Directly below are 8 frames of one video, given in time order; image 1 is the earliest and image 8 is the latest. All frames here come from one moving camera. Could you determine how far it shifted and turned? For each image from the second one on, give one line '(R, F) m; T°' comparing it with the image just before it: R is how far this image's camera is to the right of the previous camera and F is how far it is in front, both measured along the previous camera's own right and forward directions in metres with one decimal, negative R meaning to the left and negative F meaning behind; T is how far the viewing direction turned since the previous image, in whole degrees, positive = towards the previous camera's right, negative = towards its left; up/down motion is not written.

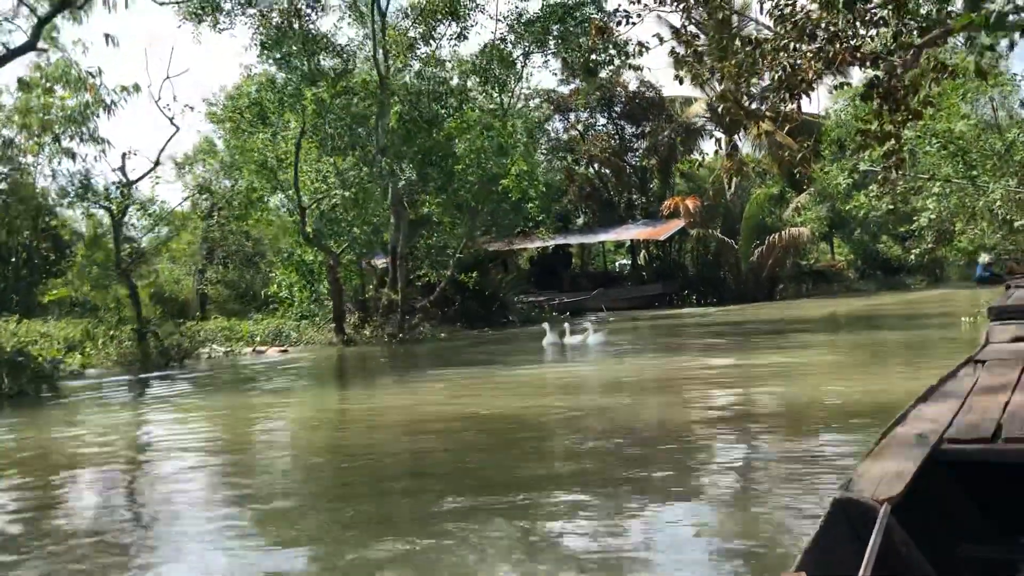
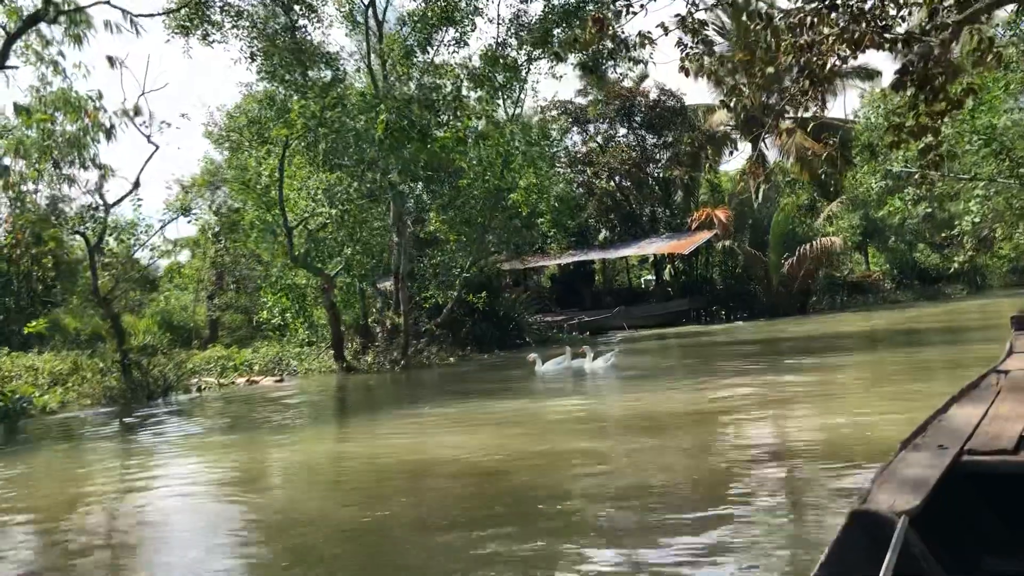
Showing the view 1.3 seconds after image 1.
(+0.5, +1.7) m; -2°
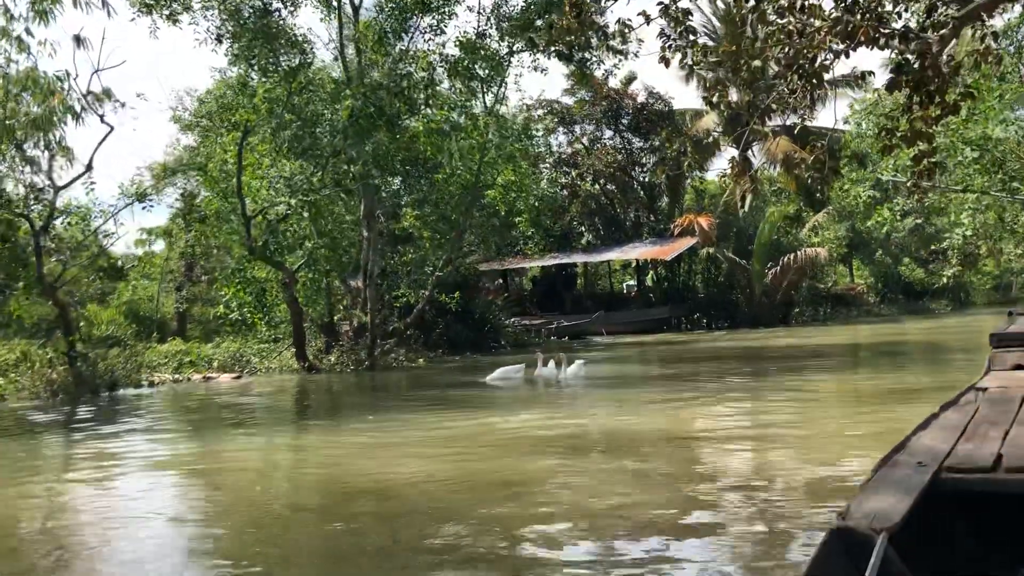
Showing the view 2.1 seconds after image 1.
(+0.3, +1.0) m; +1°
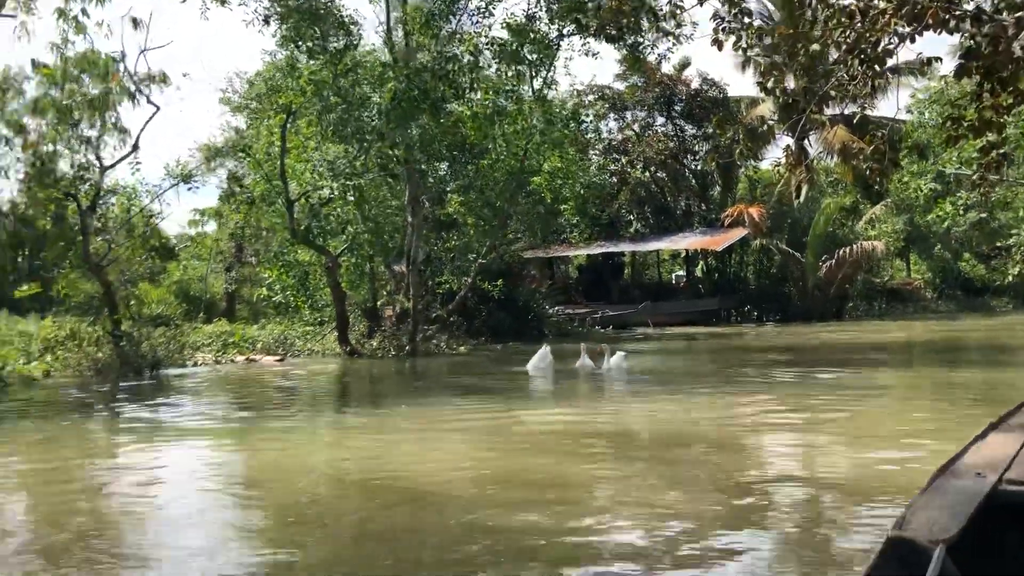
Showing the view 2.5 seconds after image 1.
(+0.1, +0.4) m; -3°
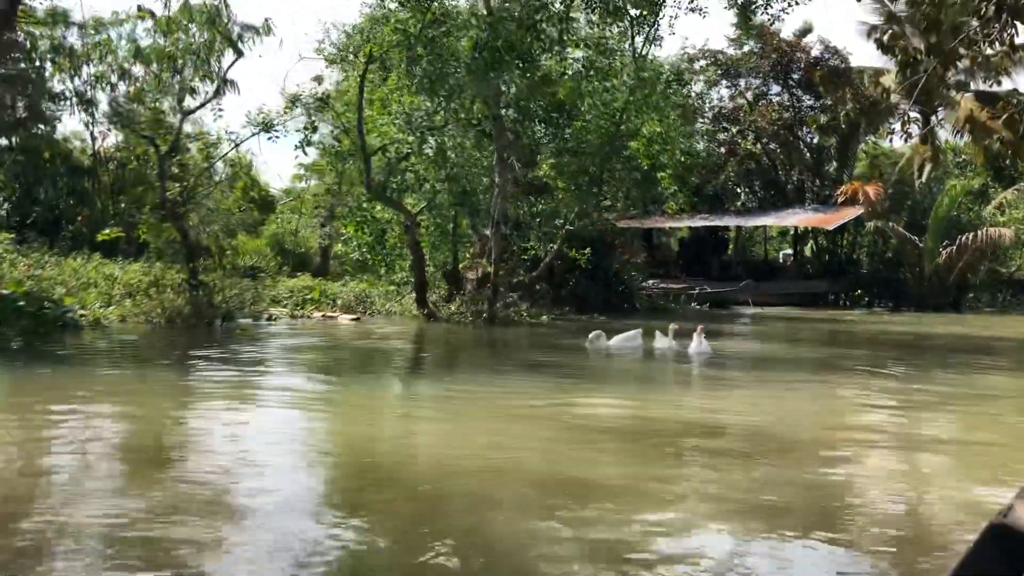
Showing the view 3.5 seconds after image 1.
(+0.5, +1.2) m; -5°
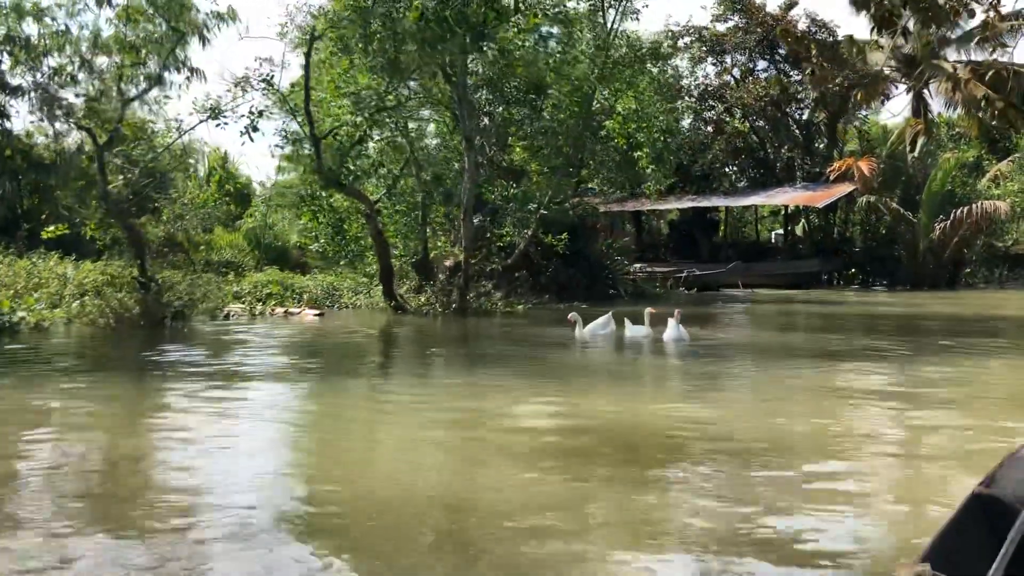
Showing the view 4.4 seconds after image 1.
(+0.5, +1.1) m; 0°
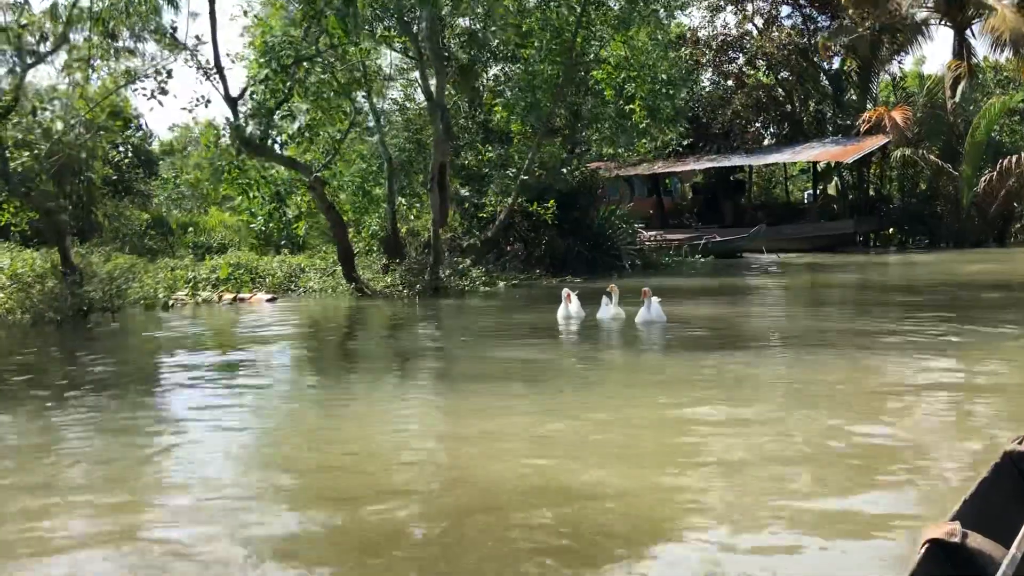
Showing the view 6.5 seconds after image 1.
(+1.2, +2.5) m; -2°
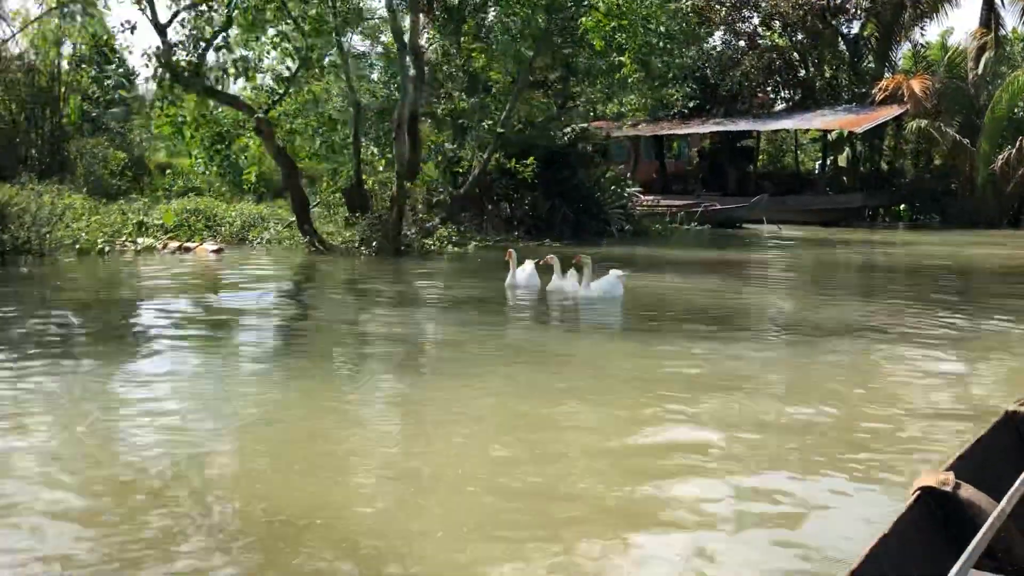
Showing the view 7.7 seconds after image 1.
(+0.7, +1.5) m; -1°
